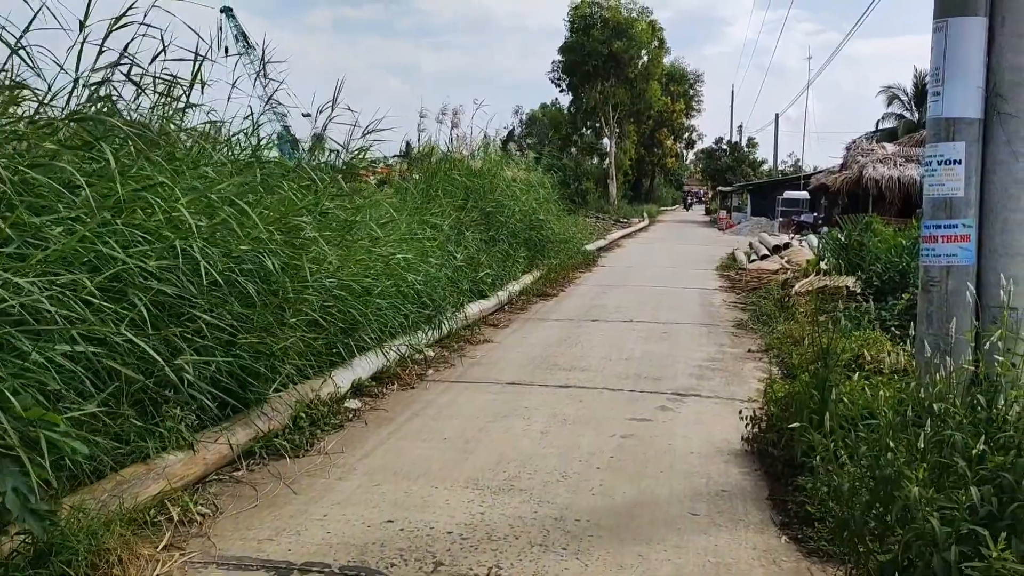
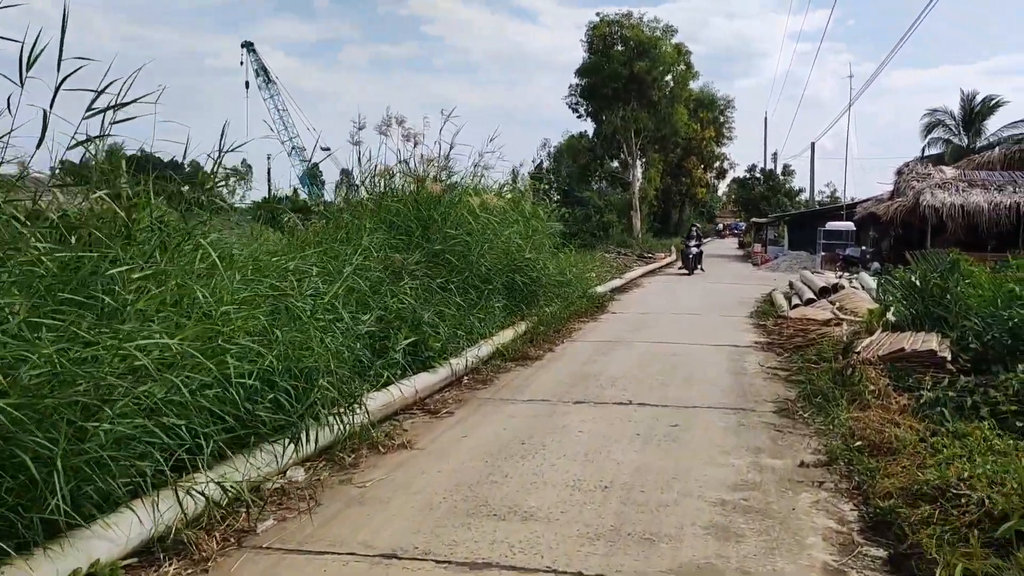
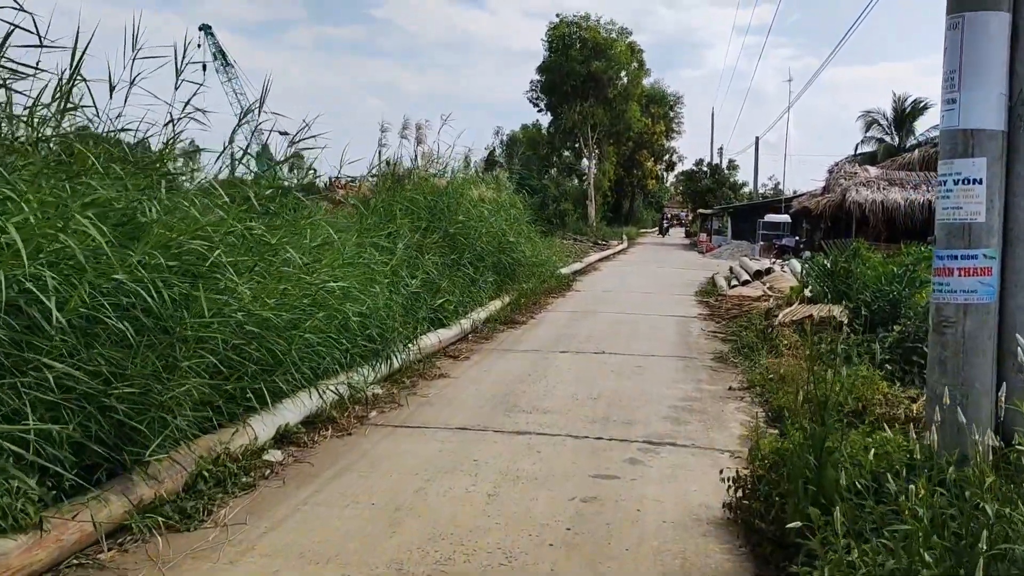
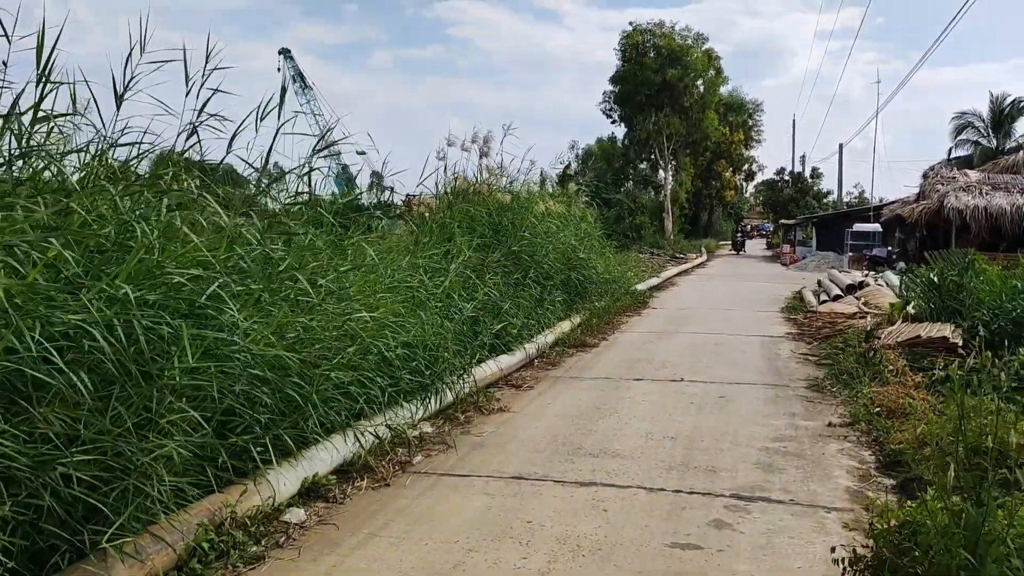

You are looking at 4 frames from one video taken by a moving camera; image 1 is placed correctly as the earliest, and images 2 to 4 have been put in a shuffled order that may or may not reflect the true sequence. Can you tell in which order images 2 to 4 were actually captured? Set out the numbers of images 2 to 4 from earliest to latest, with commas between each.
3, 4, 2
